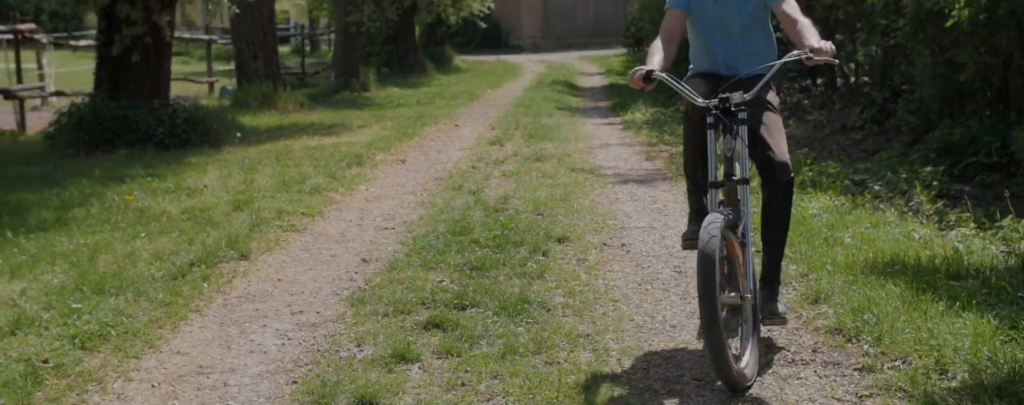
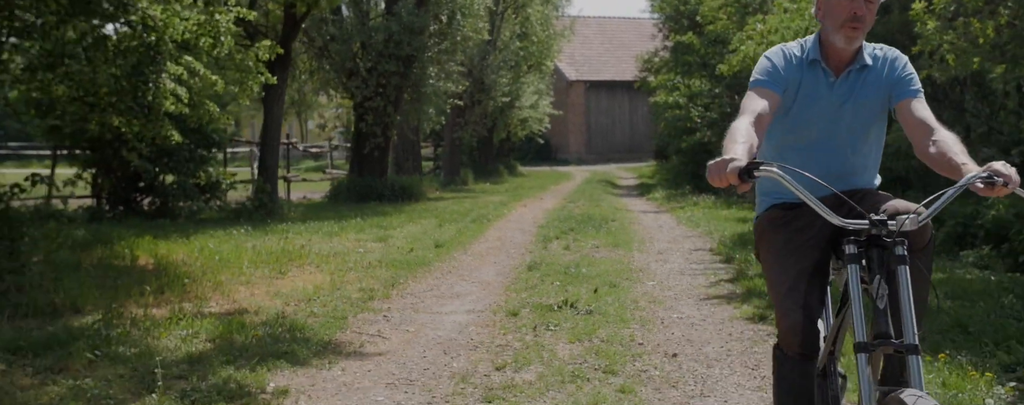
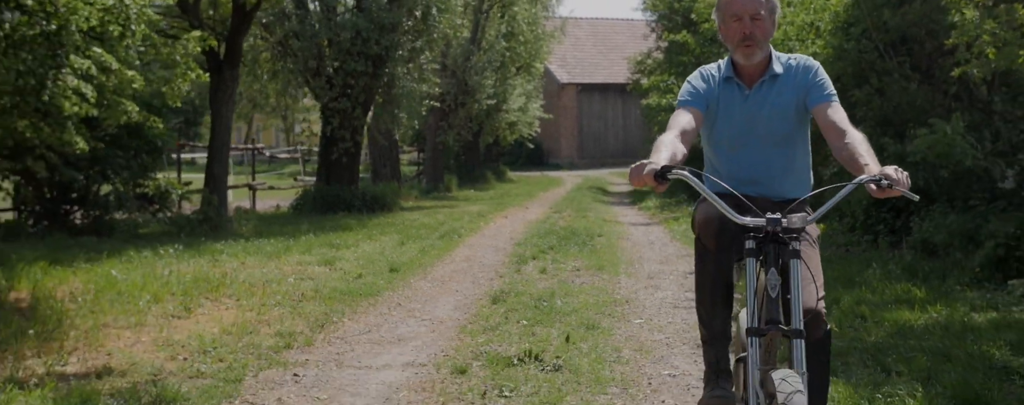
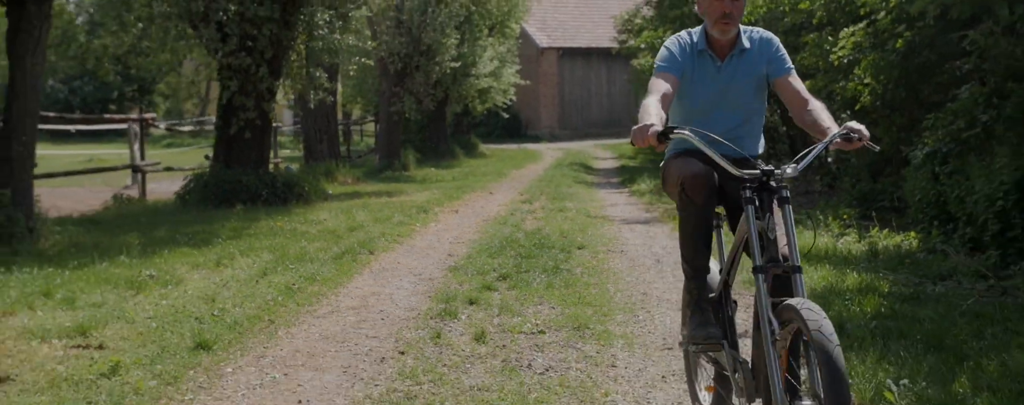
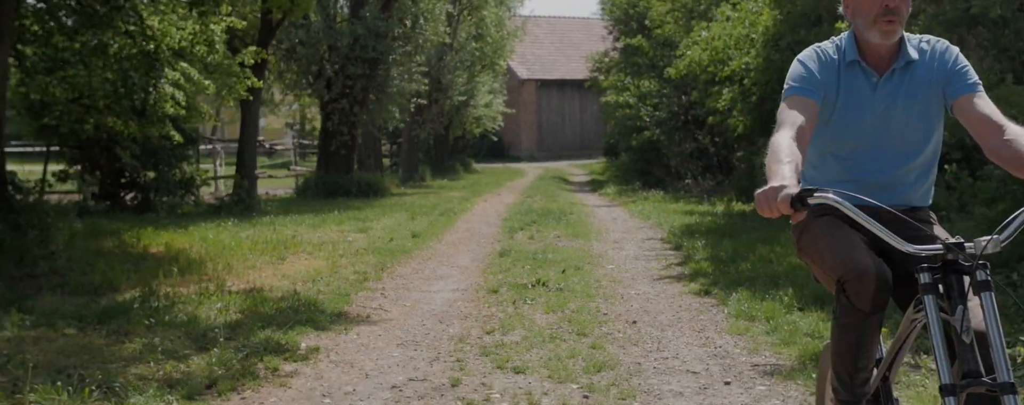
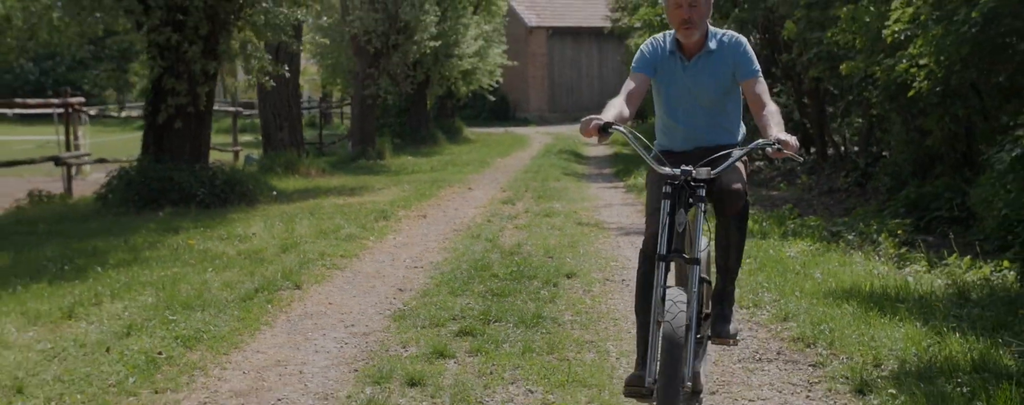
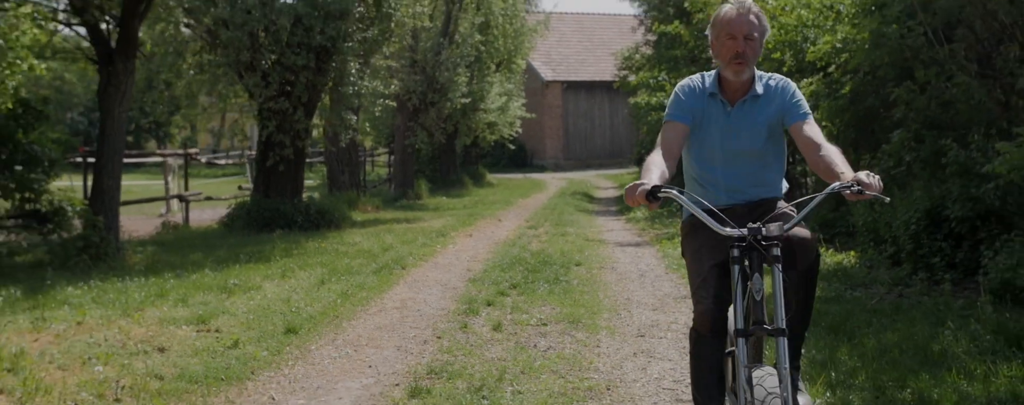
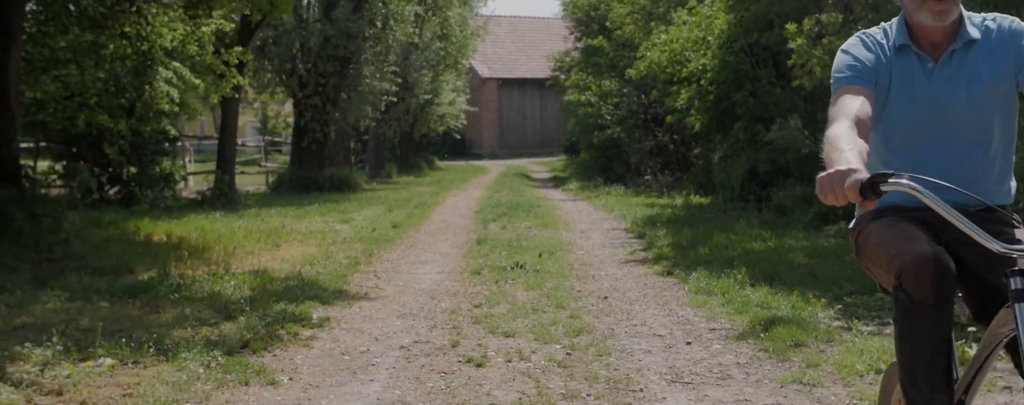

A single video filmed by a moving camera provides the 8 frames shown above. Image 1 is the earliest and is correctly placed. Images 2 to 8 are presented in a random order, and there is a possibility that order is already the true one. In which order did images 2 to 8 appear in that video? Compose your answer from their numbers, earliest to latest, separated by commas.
6, 4, 7, 3, 2, 5, 8
